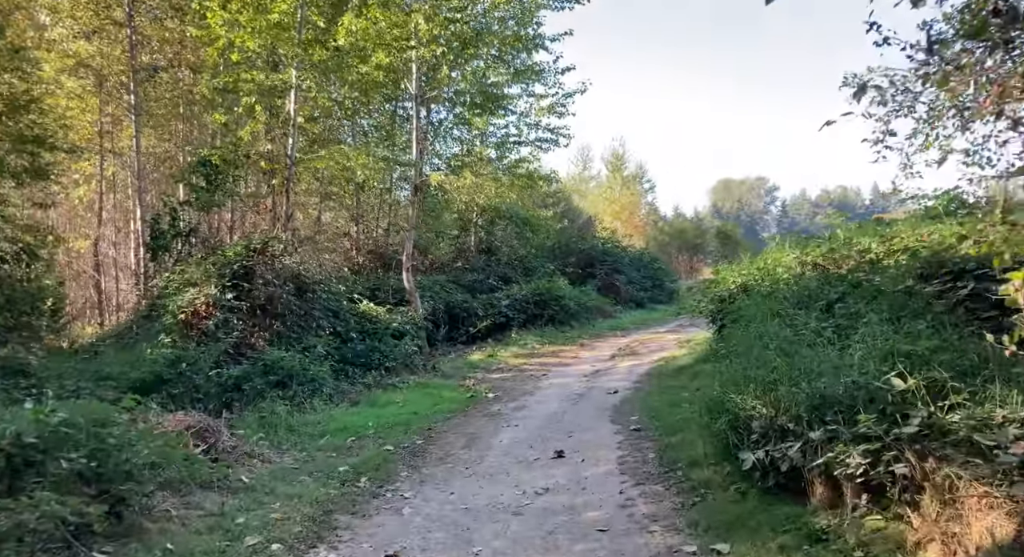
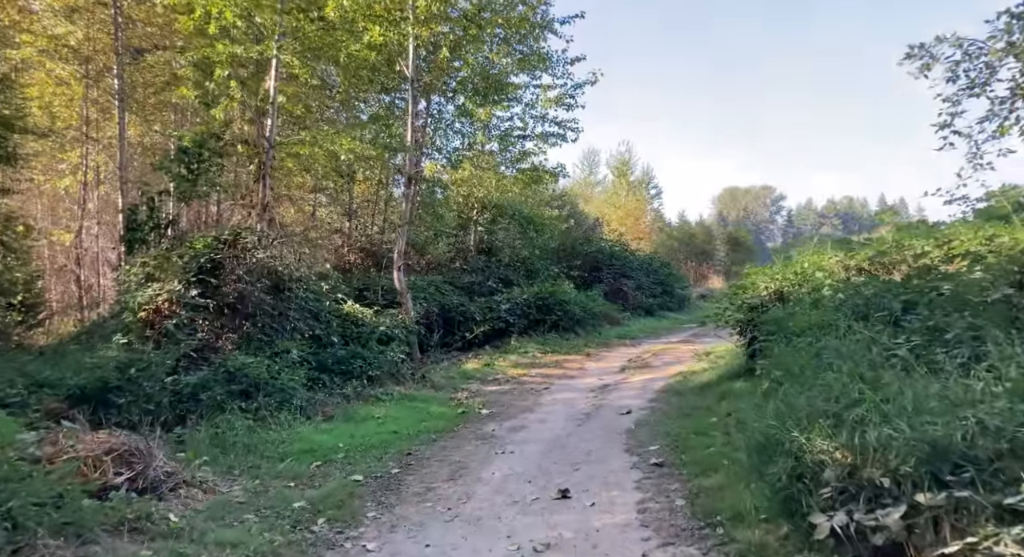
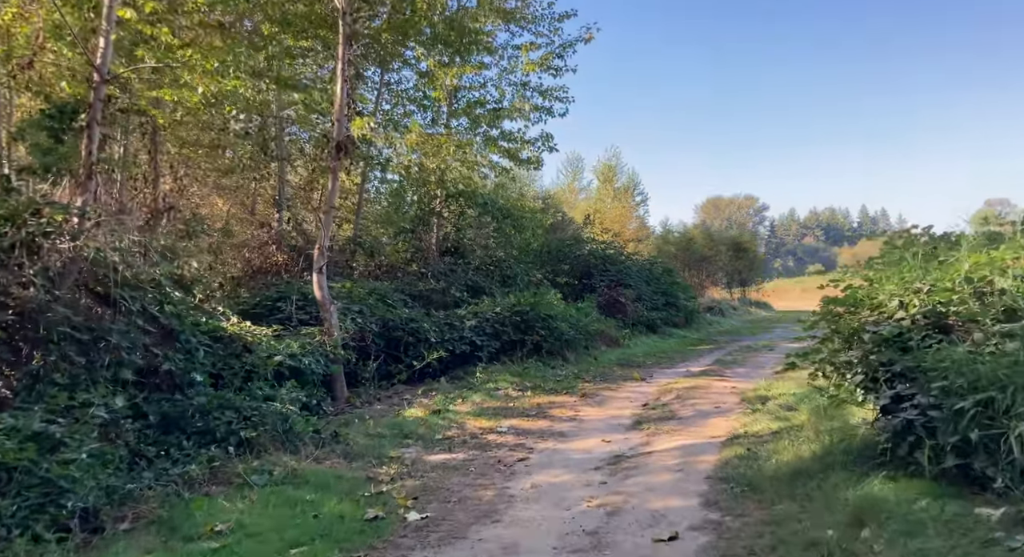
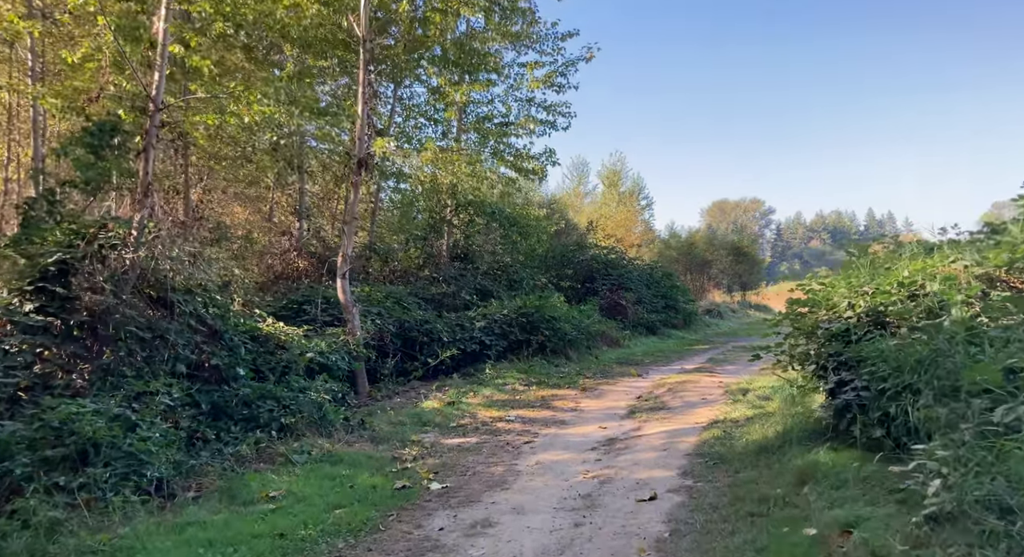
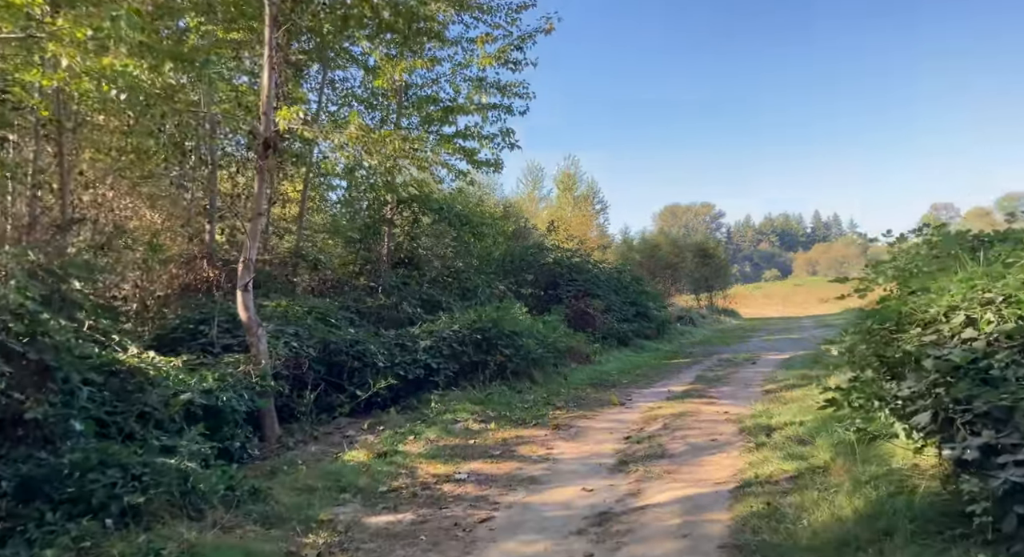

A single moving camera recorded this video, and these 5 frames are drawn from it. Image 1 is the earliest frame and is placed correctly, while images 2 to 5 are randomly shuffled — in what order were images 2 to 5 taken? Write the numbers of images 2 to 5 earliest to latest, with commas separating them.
2, 4, 3, 5
